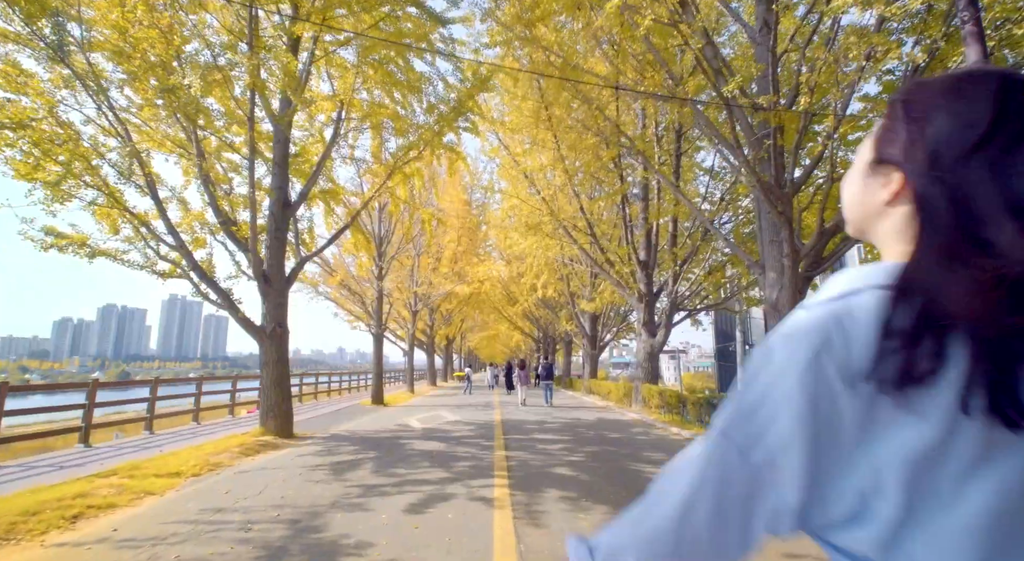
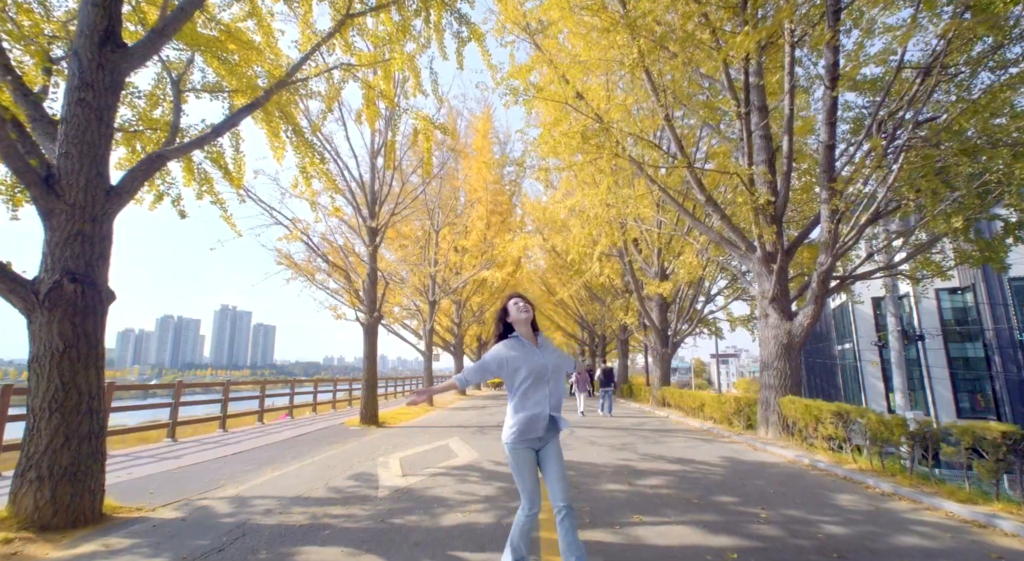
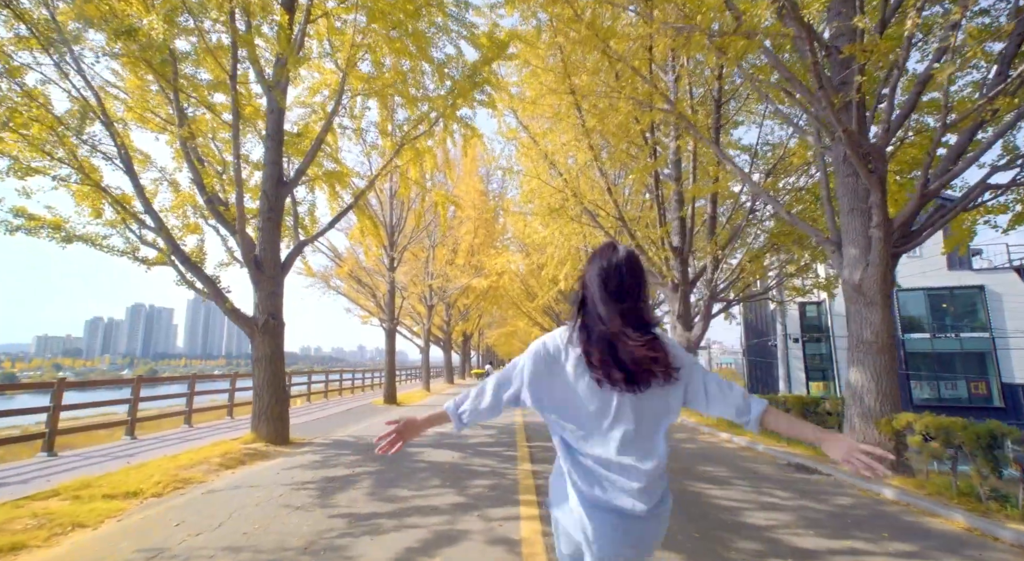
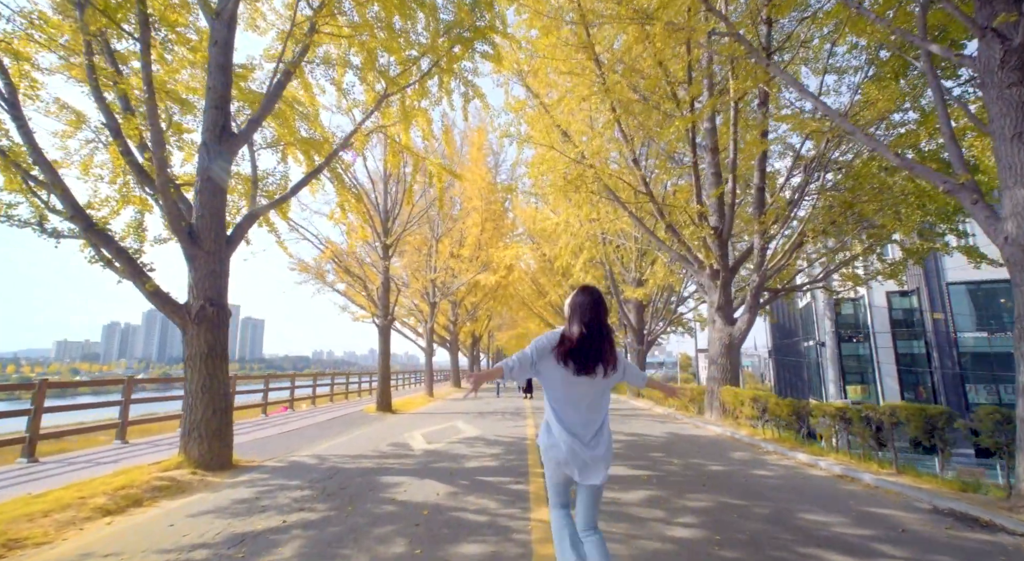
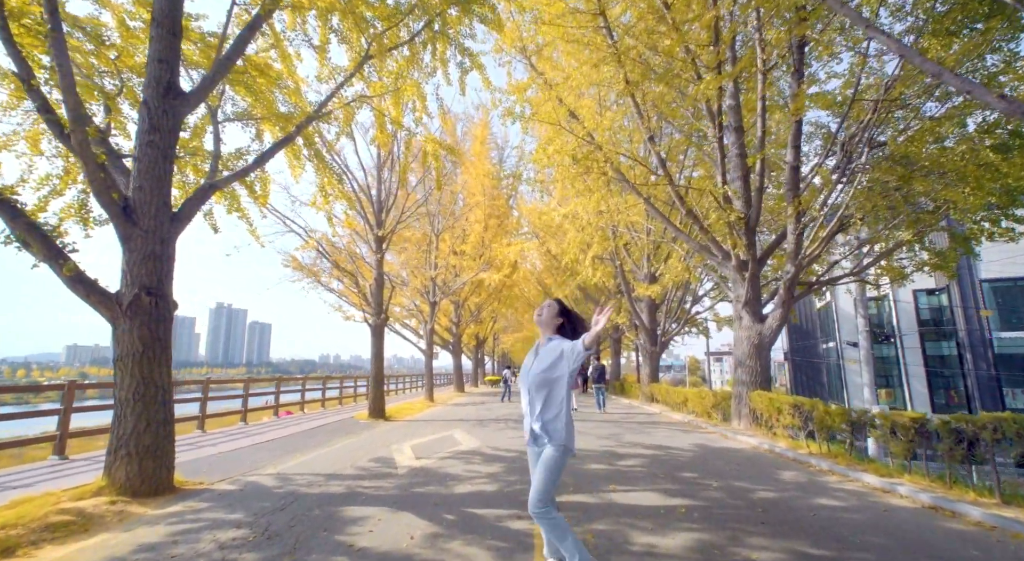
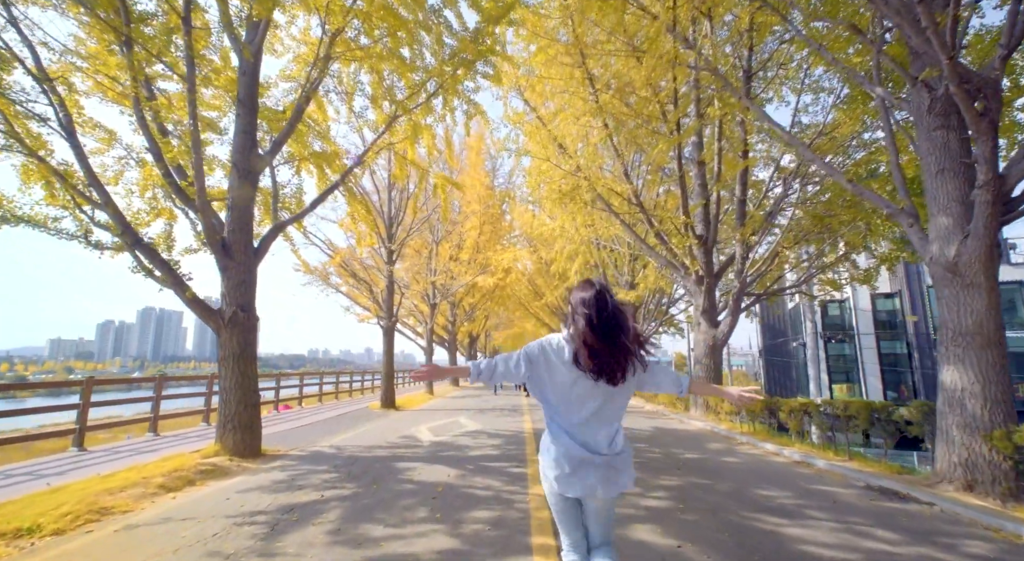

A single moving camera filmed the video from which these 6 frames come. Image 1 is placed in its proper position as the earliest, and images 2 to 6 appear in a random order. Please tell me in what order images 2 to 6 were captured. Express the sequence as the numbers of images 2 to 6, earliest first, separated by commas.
3, 6, 4, 5, 2
